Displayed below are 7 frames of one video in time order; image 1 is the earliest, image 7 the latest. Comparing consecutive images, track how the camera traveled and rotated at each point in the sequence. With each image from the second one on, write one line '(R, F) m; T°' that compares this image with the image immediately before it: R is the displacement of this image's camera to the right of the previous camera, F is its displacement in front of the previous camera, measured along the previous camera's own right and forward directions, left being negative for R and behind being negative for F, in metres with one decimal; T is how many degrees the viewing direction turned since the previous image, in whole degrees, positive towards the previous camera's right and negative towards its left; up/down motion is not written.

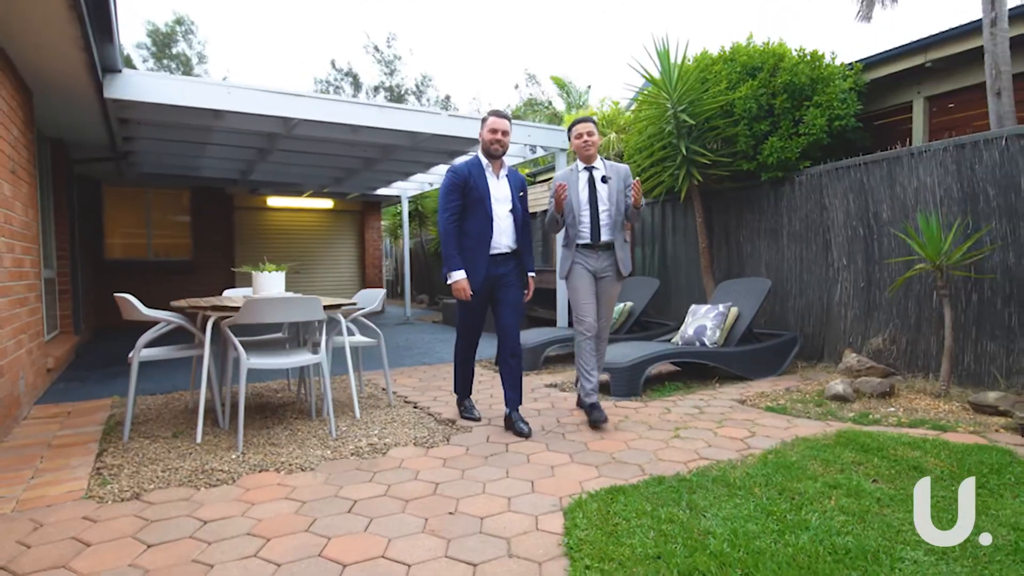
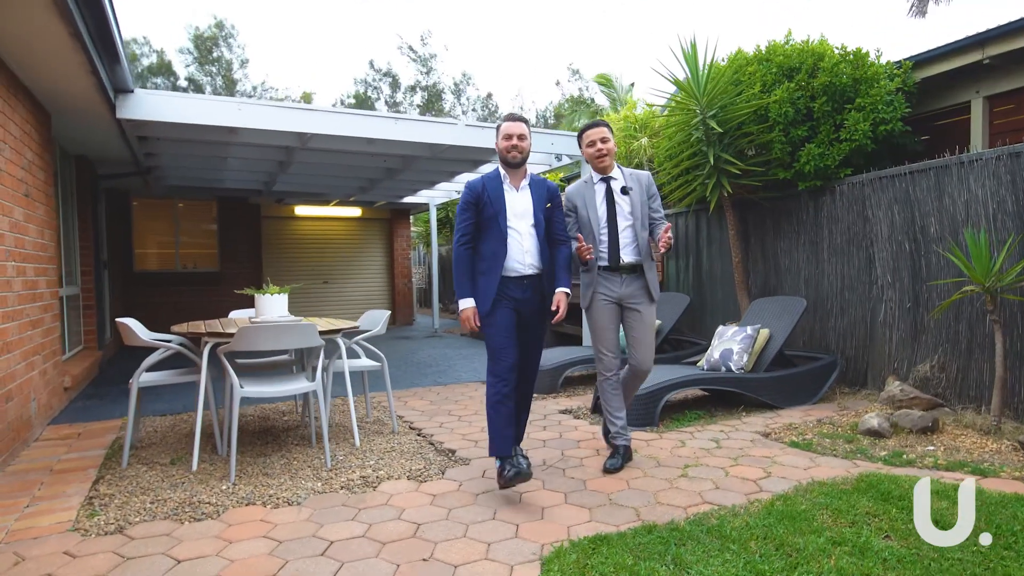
(+0.4, +0.2) m; -6°
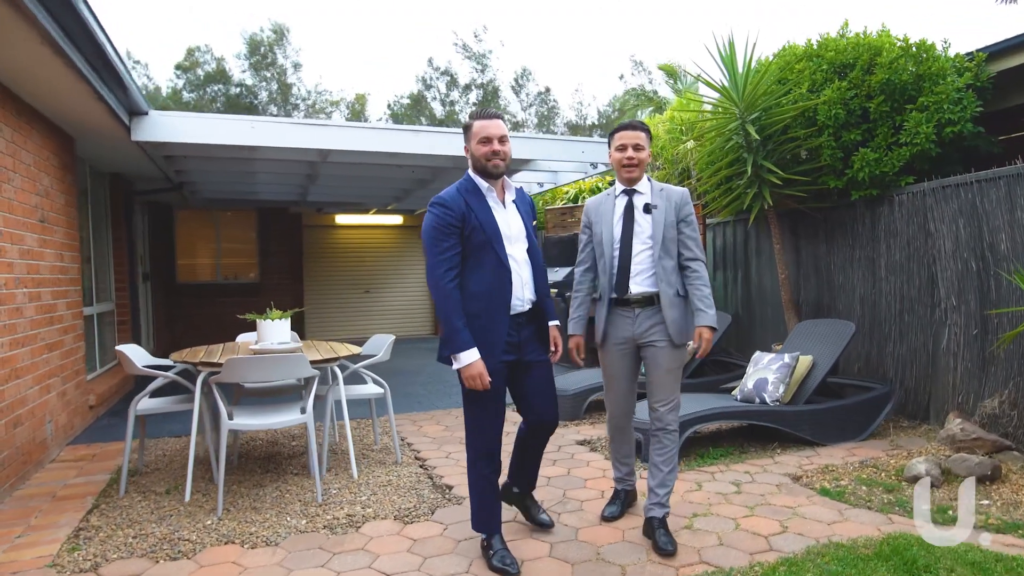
(+0.5, +0.3) m; -8°
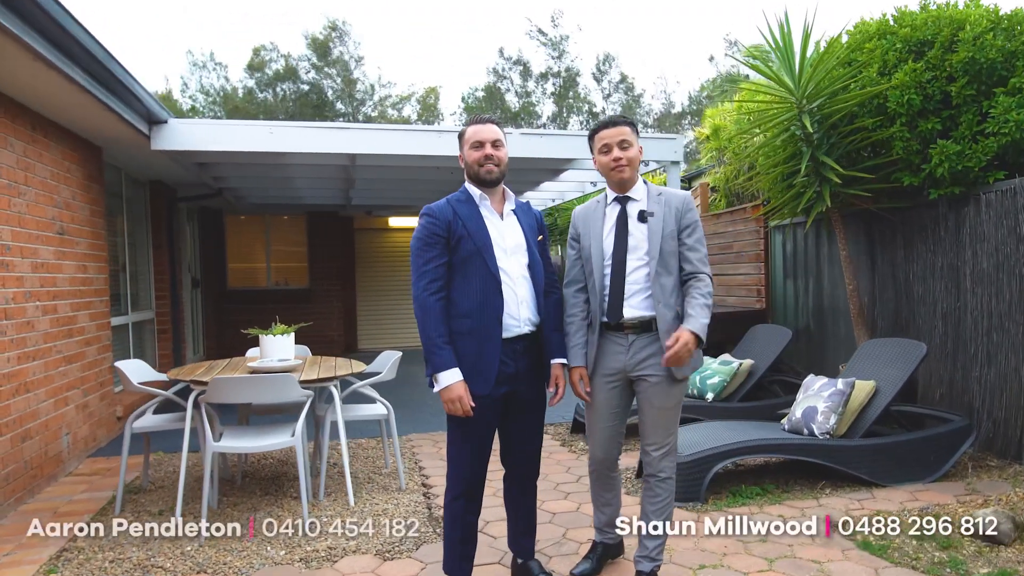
(+0.5, +0.4) m; -9°
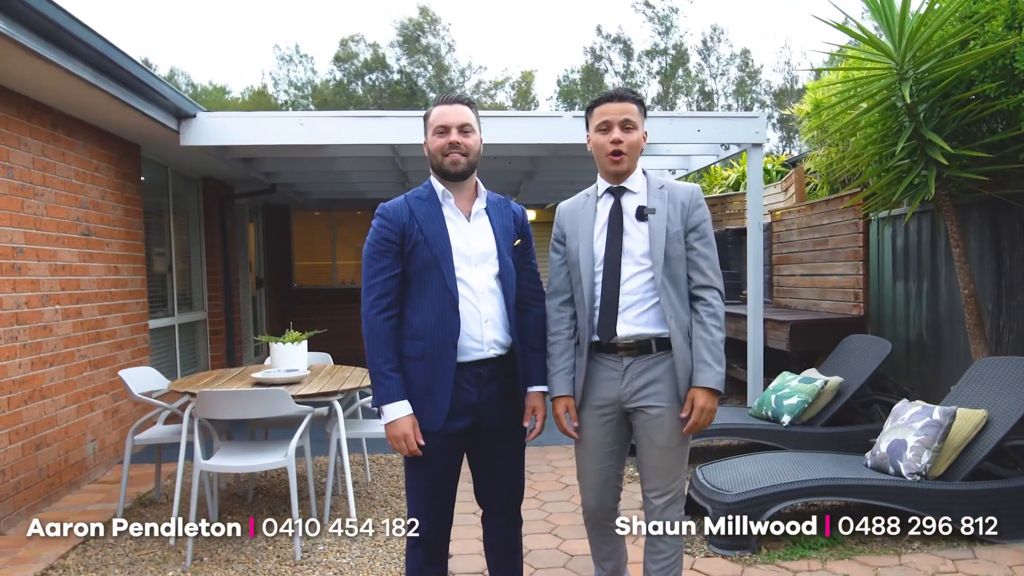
(+0.5, +0.5) m; -11°
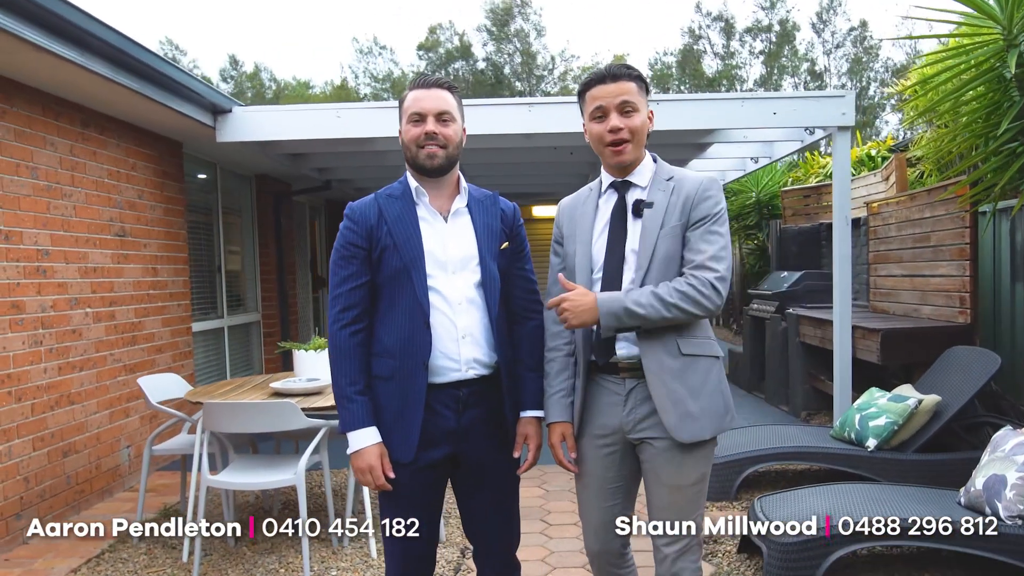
(+0.3, +0.3) m; -9°
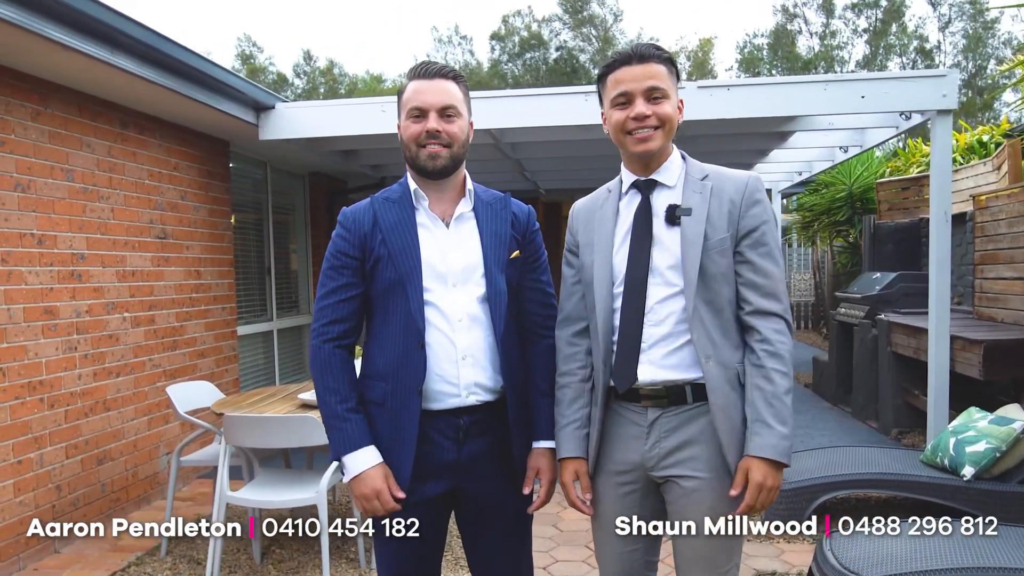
(+0.2, +0.3) m; -7°
